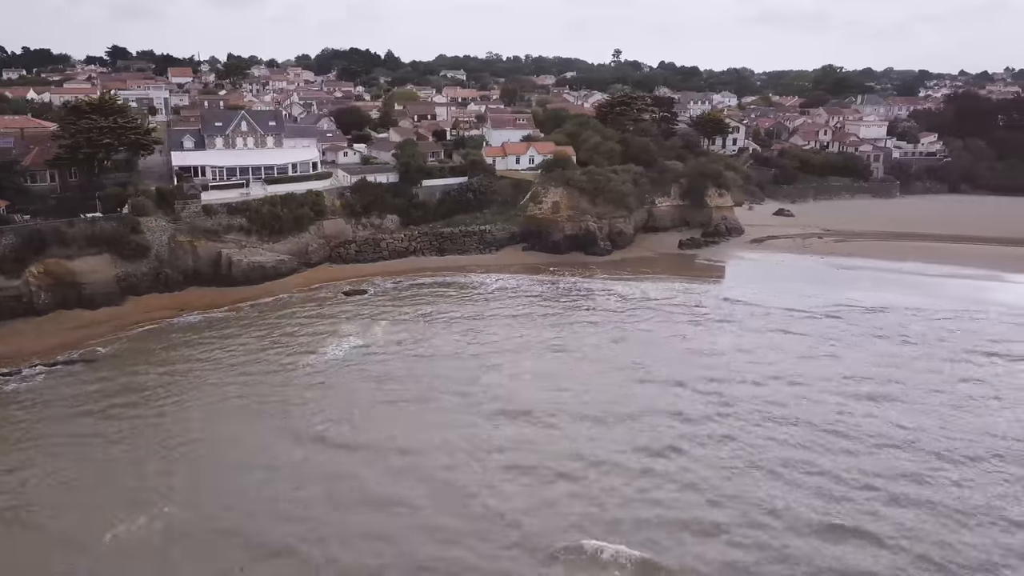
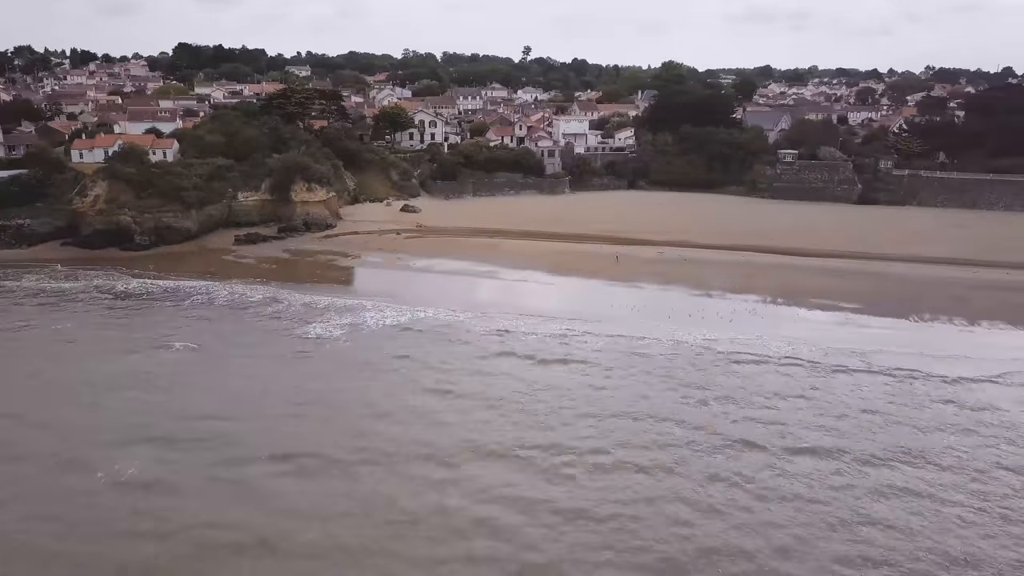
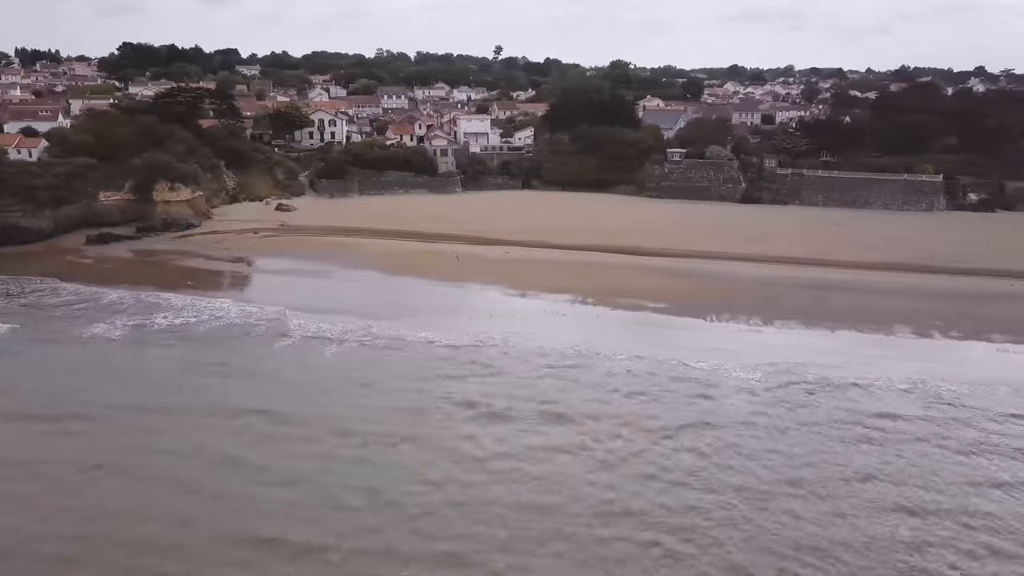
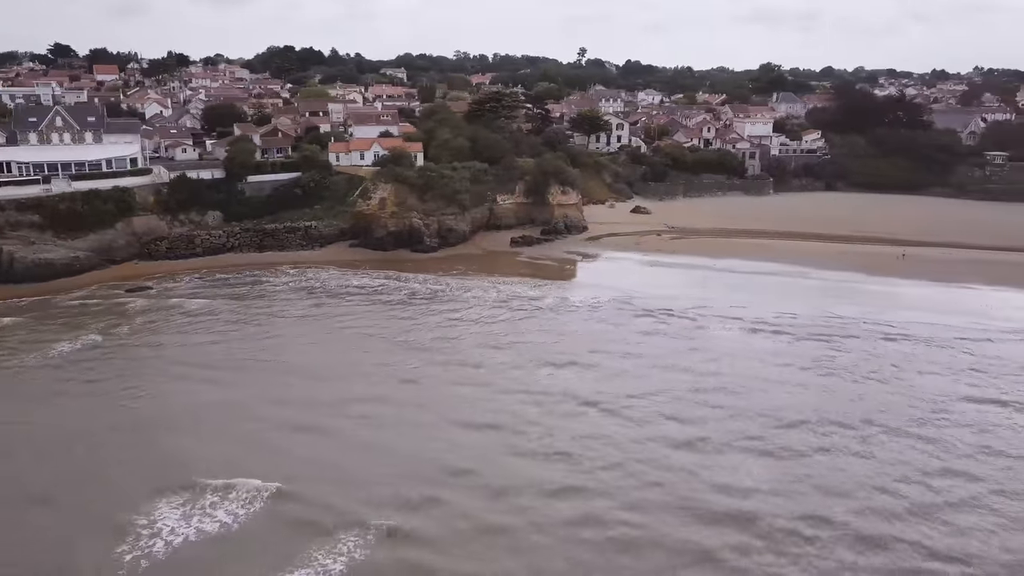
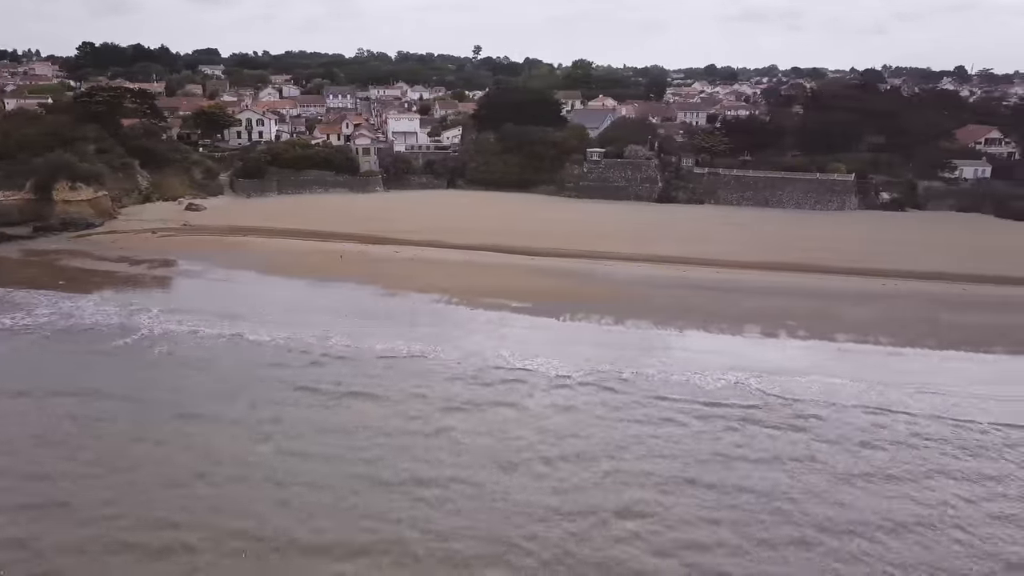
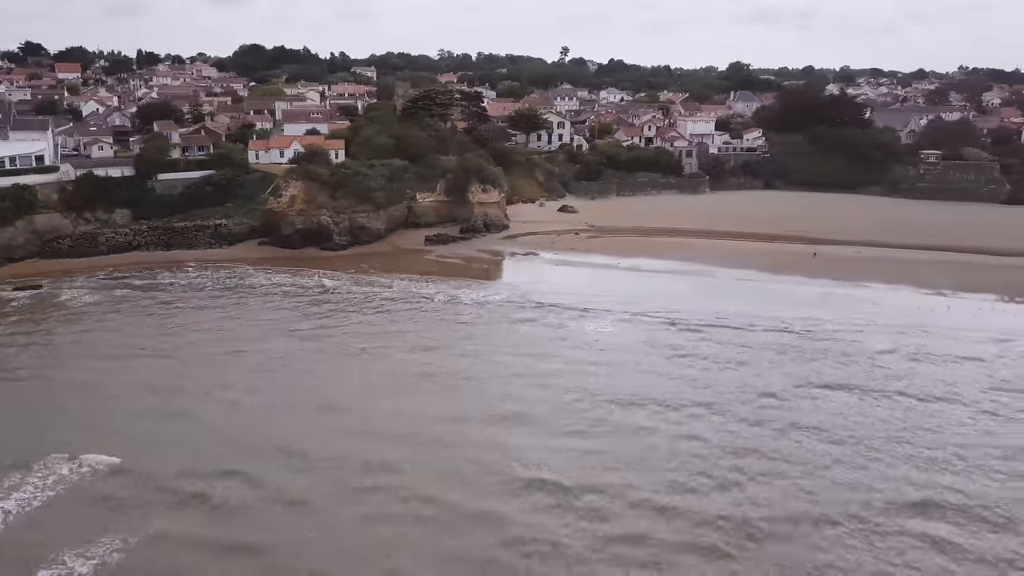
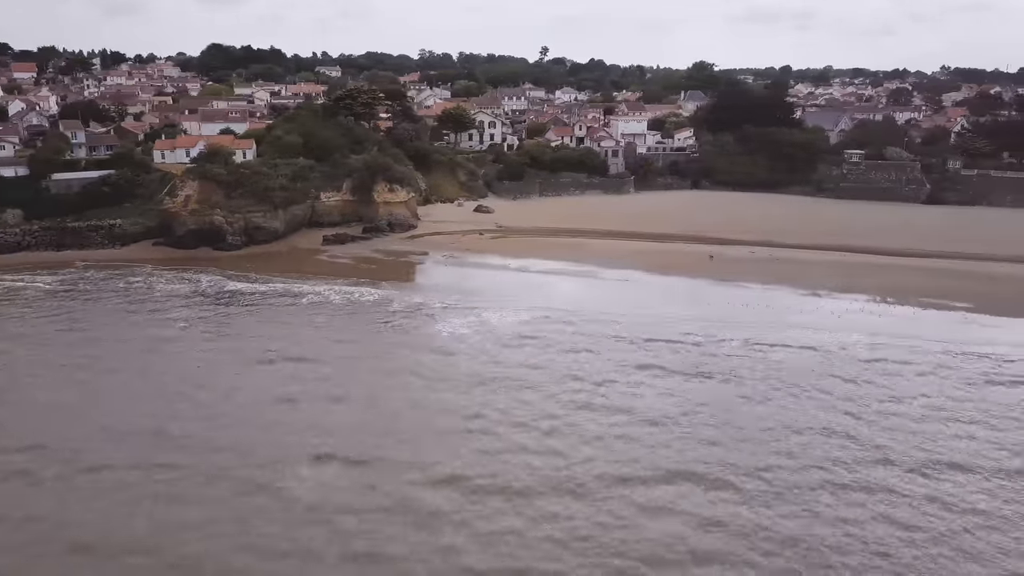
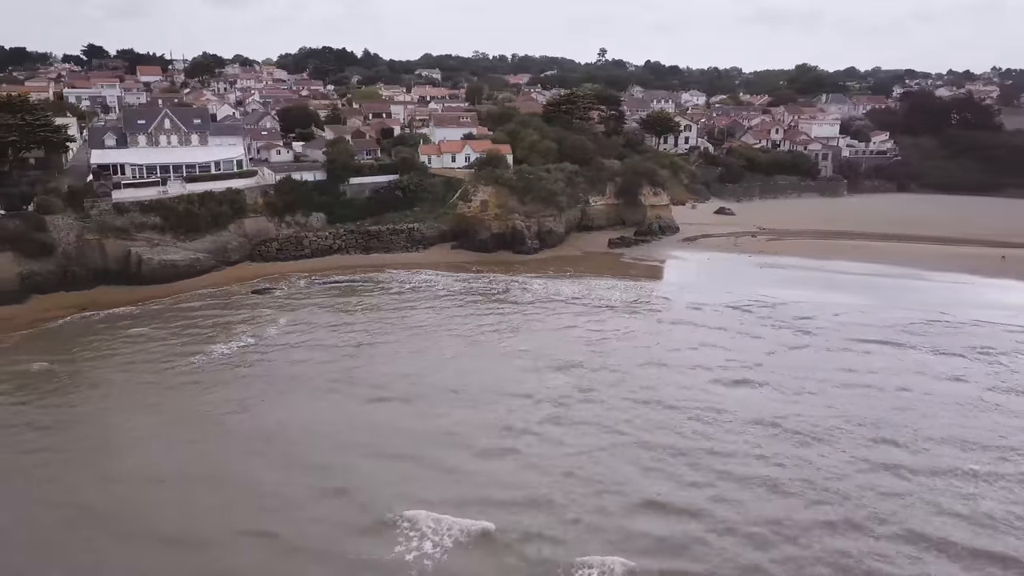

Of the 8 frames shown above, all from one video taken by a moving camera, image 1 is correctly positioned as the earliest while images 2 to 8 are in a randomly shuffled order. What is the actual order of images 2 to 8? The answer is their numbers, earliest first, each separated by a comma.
8, 4, 6, 7, 2, 3, 5
